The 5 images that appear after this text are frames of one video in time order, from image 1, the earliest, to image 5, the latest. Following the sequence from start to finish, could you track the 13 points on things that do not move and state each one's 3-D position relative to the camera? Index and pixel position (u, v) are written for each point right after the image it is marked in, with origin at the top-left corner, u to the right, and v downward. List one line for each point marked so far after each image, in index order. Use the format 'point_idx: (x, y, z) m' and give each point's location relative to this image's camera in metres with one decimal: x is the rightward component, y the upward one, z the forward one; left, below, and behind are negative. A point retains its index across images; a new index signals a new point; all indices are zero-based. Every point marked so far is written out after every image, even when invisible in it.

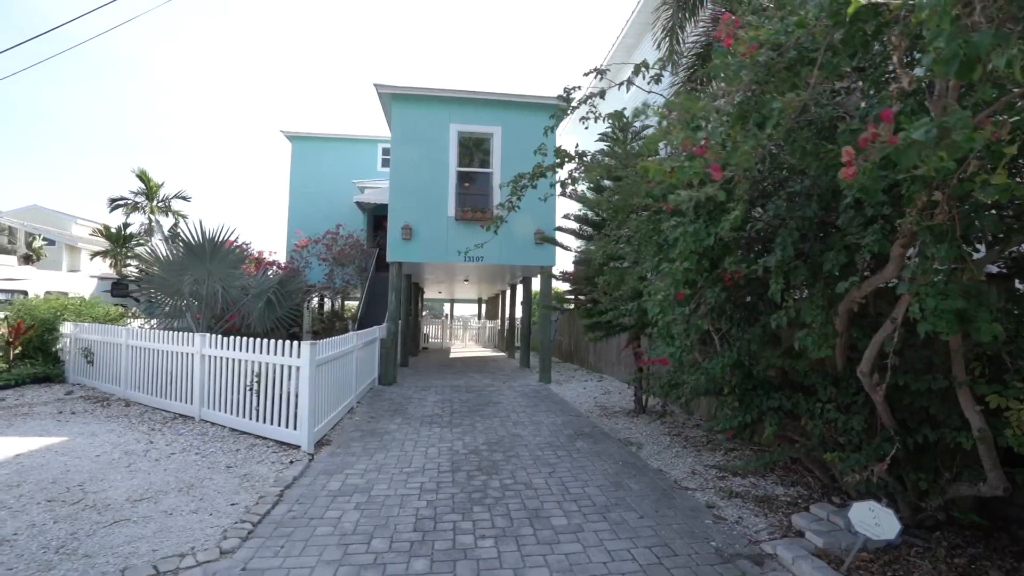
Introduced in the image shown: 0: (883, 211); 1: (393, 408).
0: (+2.2, +0.4, +3.1) m
1: (-2.1, -2.1, +9.3) m
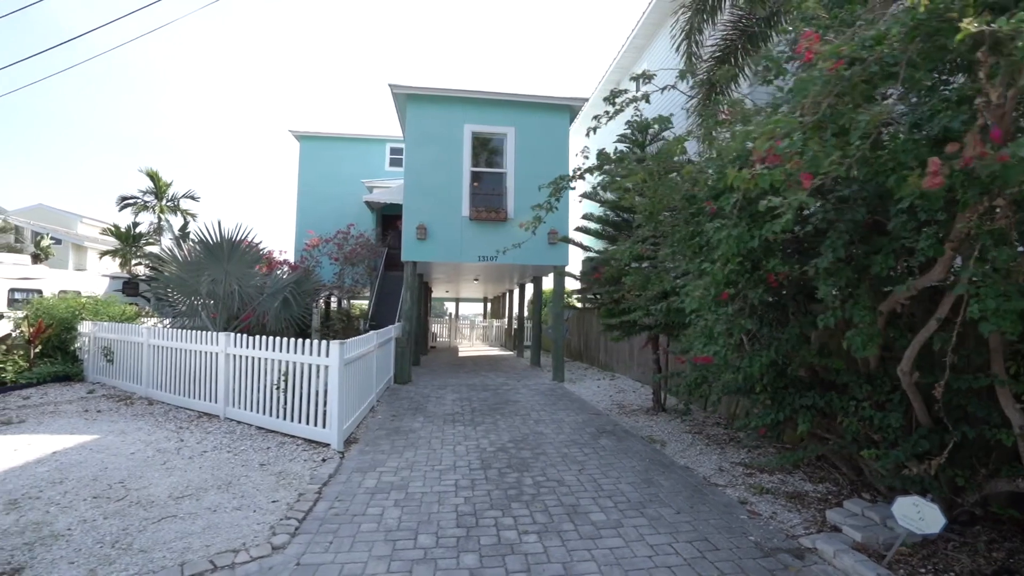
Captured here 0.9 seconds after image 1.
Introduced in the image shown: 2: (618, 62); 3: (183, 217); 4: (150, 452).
0: (+2.6, +0.4, +3.2) m
1: (-1.8, -2.1, +9.4) m
2: (+3.4, +7.2, +16.7) m
3: (-11.9, +2.5, +18.8) m
4: (-4.4, -2.0, +6.4) m
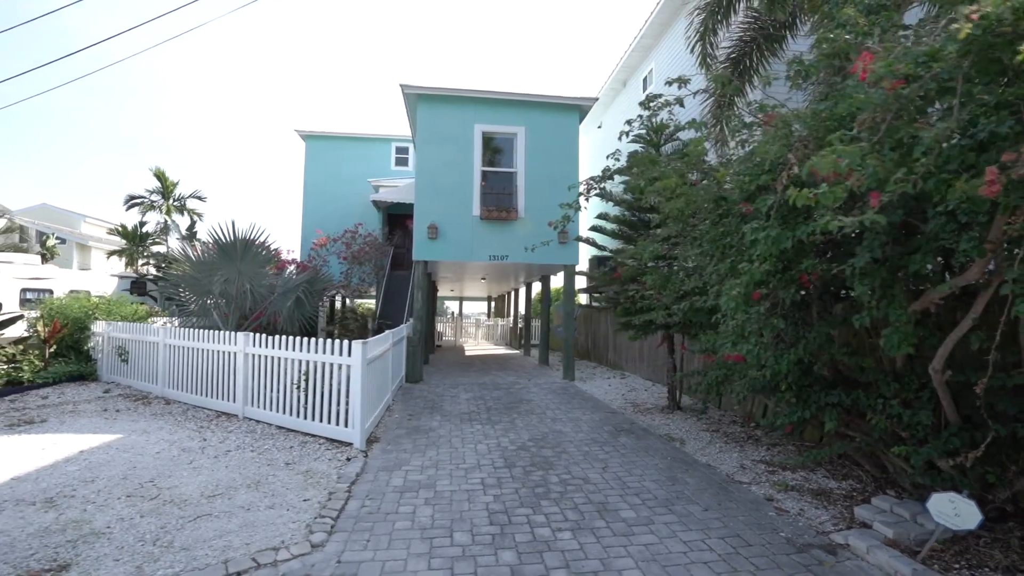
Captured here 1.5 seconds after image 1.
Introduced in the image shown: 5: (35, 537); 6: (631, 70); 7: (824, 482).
0: (+2.9, +0.4, +3.2) m
1: (-1.5, -2.1, +9.4) m
2: (+3.6, +7.2, +16.7) m
3: (-11.6, +2.6, +18.8) m
4: (-4.2, -2.0, +6.4) m
5: (-3.8, -2.0, +4.2) m
6: (+3.9, +7.2, +17.2) m
7: (+3.3, -2.1, +5.5) m
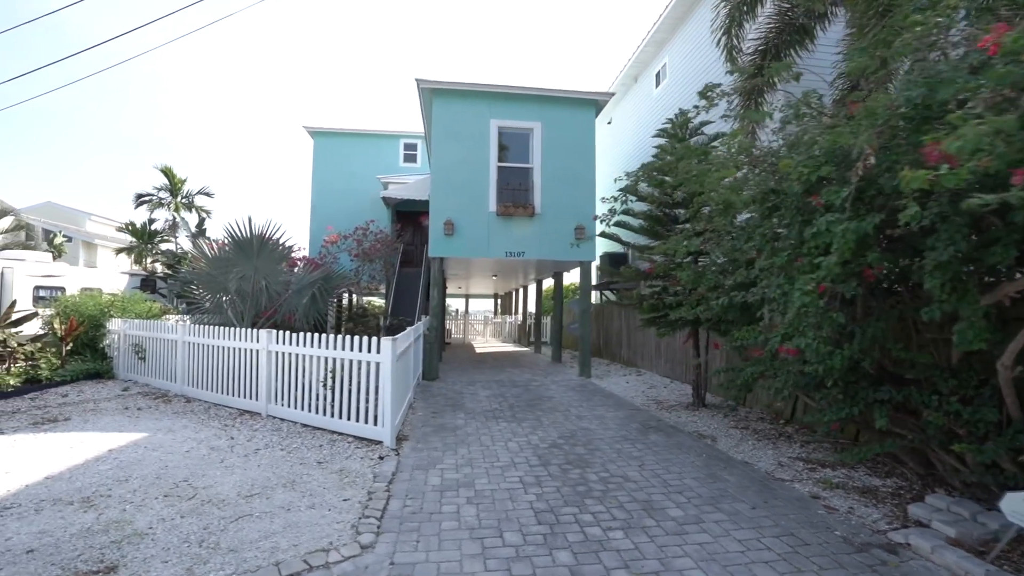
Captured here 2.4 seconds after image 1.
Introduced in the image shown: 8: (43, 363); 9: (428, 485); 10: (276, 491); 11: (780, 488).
0: (+3.3, +0.5, +3.1) m
1: (-1.1, -2.1, +9.3) m
2: (+4.0, +7.4, +16.6) m
3: (-11.3, +2.6, +18.6) m
4: (-3.7, -2.0, +6.3) m
5: (-3.4, -1.9, +4.1) m
6: (+4.3, +7.3, +17.1) m
7: (+3.7, -2.0, +5.4) m
8: (-8.8, -1.4, +9.8) m
9: (-0.9, -2.0, +5.3) m
10: (-2.3, -2.0, +5.1) m
11: (+2.7, -2.0, +5.3) m
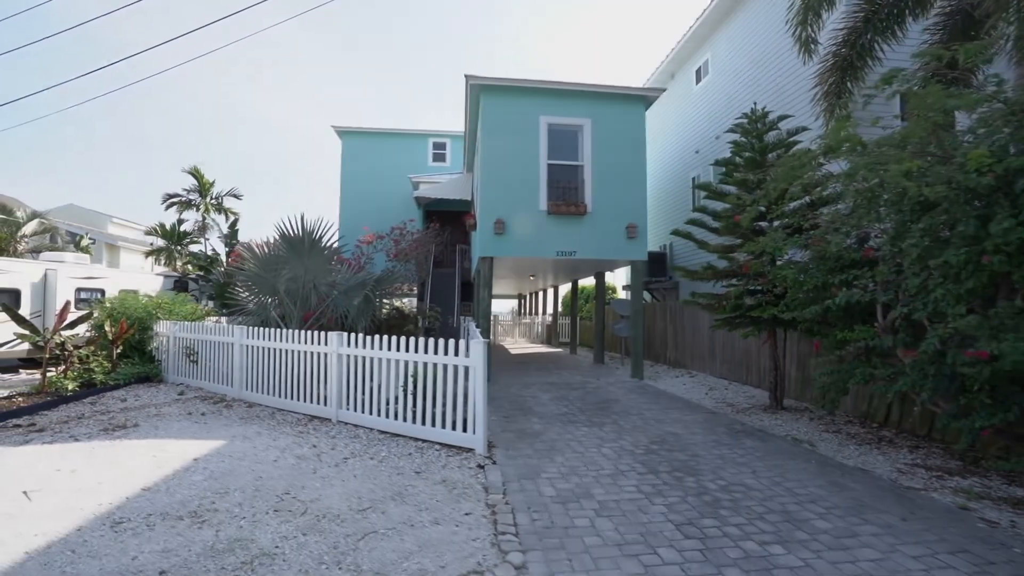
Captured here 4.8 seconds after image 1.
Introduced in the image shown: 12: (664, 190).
0: (+4.4, +0.5, +2.8) m
1: (+0.1, -2.1, +9.0) m
2: (+5.2, +7.4, +16.3) m
3: (-10.1, +2.6, +18.4) m
4: (-2.6, -2.0, +6.0) m
5: (-2.2, -2.0, +3.8) m
6: (+5.5, +7.3, +16.8) m
7: (+4.9, -2.0, +5.1) m
8: (-7.6, -1.4, +9.5) m
9: (+0.3, -2.0, +5.0) m
10: (-1.2, -2.0, +4.8) m
11: (+3.9, -2.0, +5.0) m
12: (+5.1, +3.3, +17.5) m
